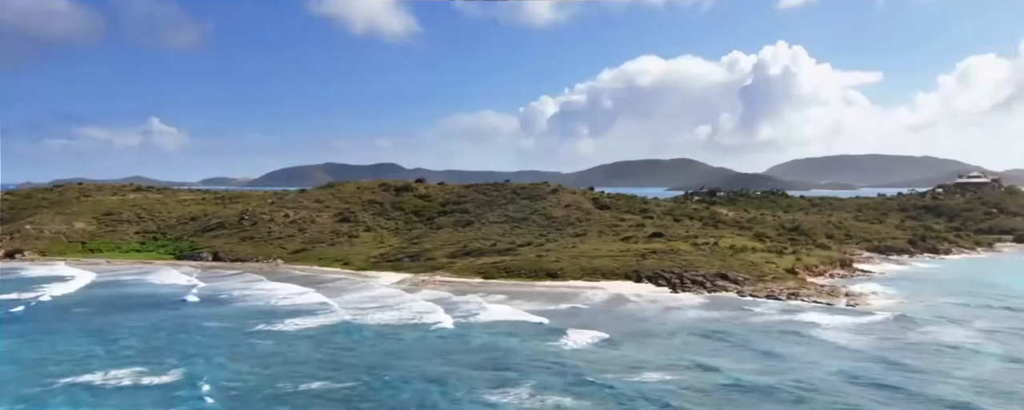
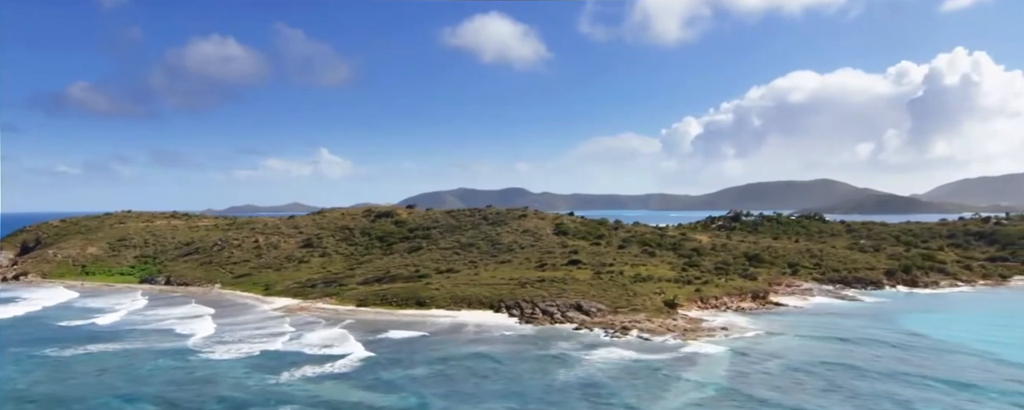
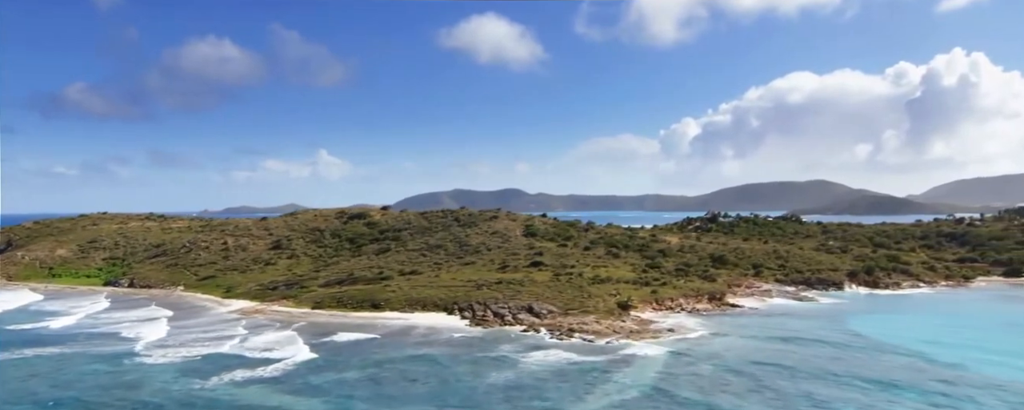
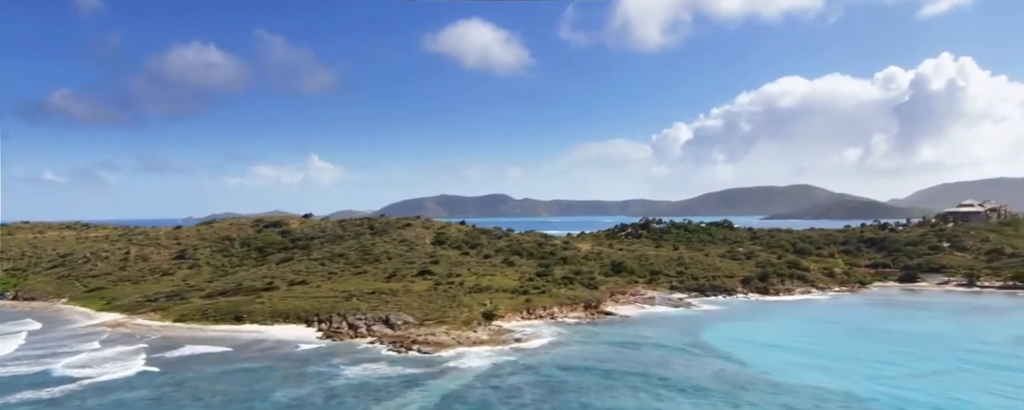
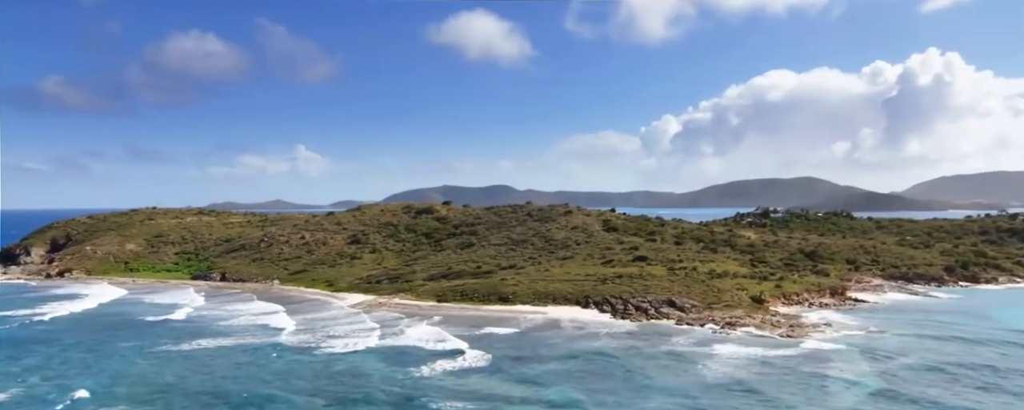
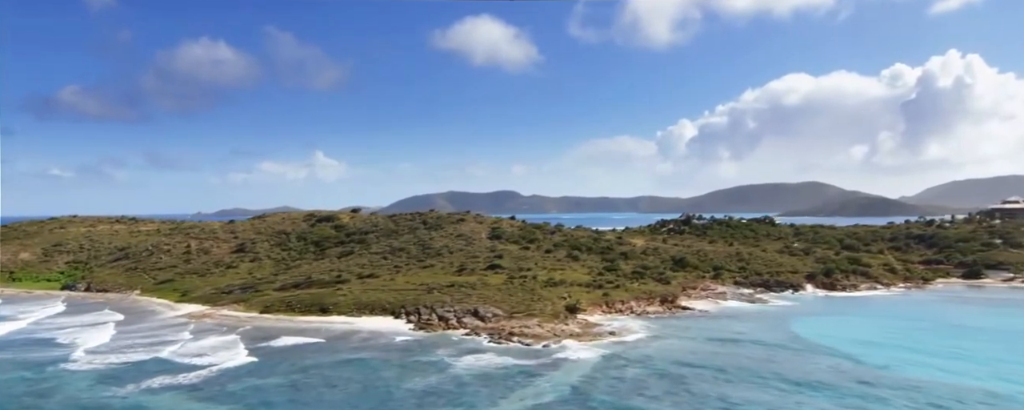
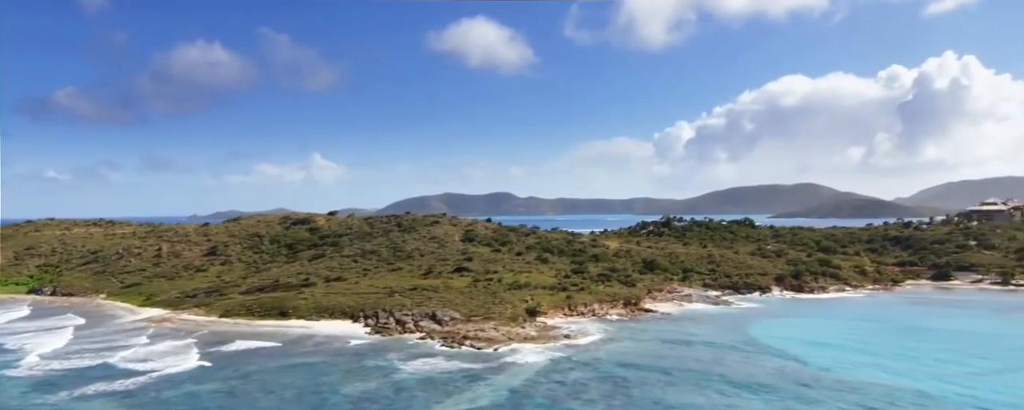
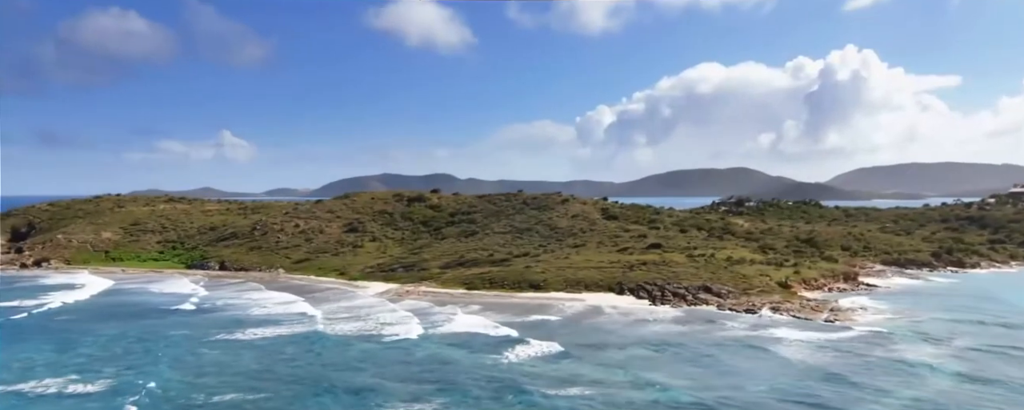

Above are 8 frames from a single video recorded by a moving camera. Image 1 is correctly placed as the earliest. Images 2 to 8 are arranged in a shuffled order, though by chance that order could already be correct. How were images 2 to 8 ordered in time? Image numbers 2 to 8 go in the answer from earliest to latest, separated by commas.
8, 5, 2, 3, 6, 7, 4
